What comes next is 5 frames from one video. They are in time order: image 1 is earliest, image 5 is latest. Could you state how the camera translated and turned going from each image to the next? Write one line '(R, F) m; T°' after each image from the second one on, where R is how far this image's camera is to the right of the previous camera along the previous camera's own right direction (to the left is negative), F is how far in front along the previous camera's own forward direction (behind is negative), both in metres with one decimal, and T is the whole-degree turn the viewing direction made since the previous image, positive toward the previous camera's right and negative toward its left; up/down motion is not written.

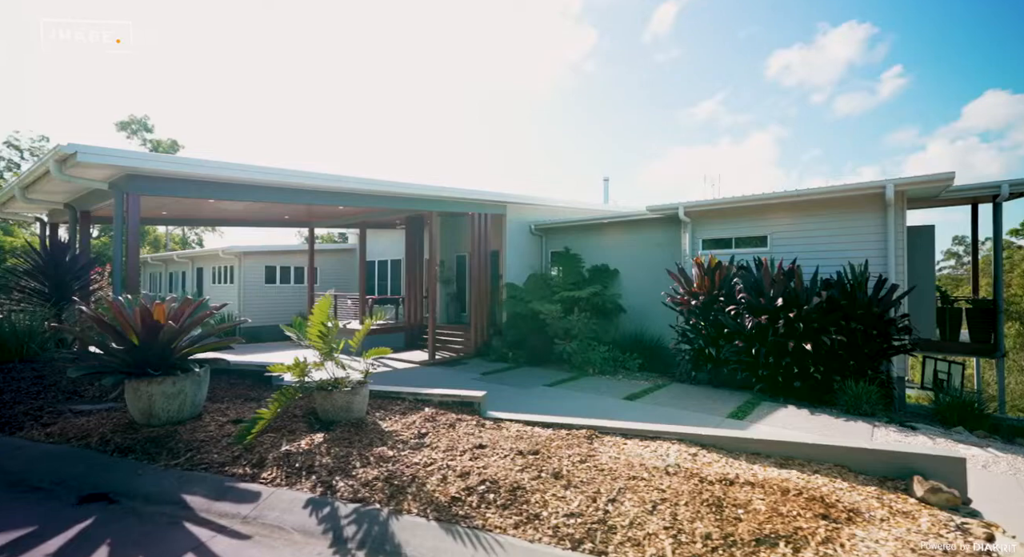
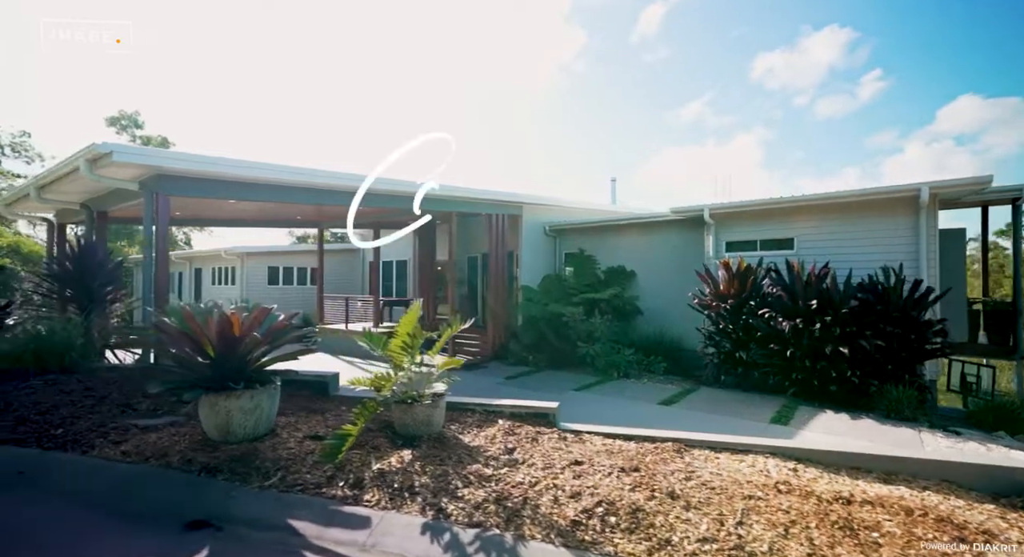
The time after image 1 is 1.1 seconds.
(-0.6, +0.2) m; +1°
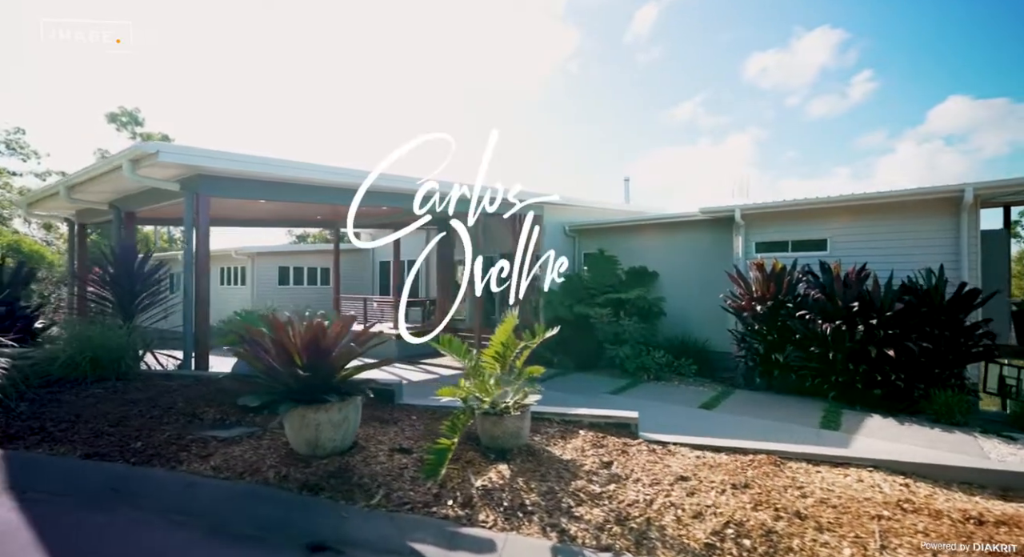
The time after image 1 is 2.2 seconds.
(-0.6, +0.2) m; 0°
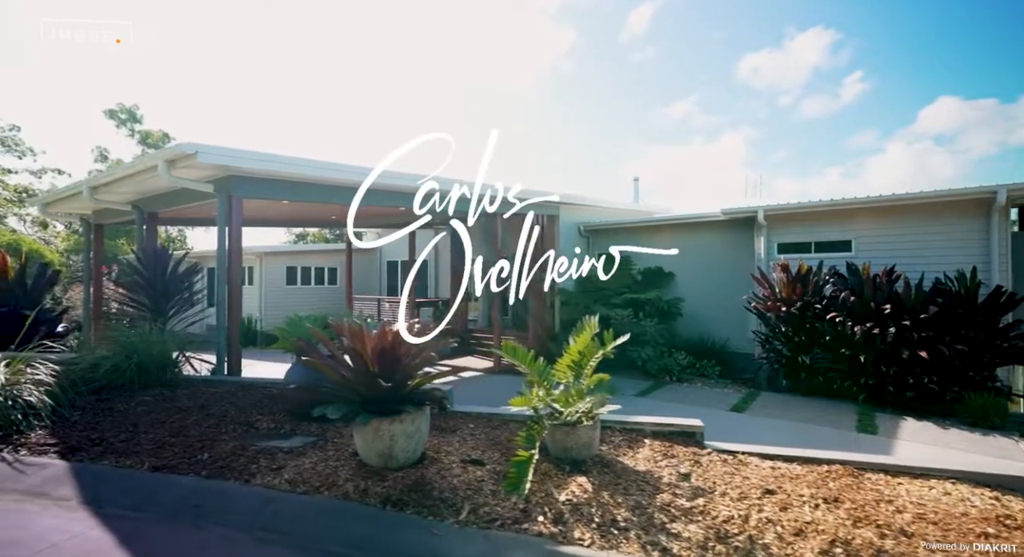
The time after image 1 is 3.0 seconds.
(-0.5, +0.1) m; 0°
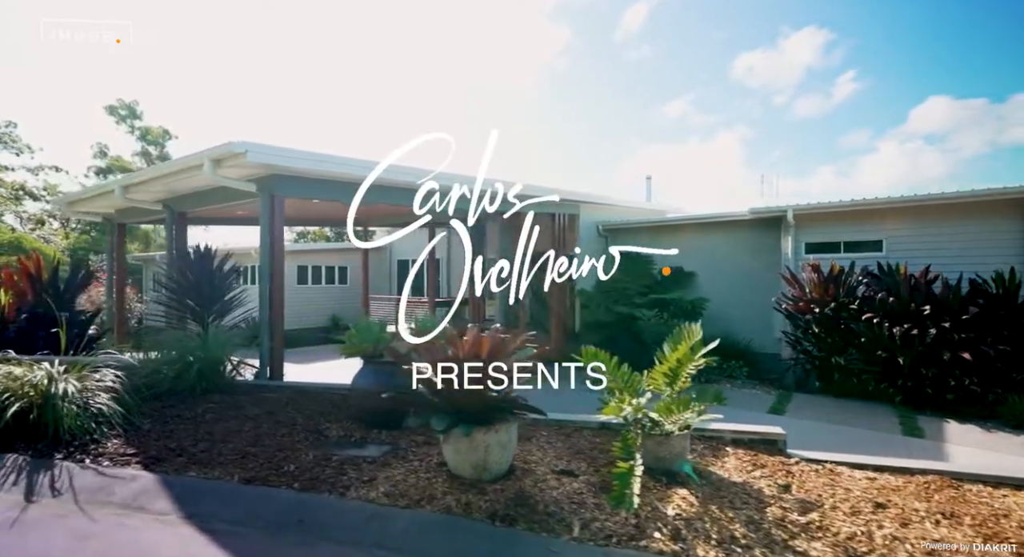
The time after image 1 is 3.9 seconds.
(-0.5, +0.1) m; 0°
